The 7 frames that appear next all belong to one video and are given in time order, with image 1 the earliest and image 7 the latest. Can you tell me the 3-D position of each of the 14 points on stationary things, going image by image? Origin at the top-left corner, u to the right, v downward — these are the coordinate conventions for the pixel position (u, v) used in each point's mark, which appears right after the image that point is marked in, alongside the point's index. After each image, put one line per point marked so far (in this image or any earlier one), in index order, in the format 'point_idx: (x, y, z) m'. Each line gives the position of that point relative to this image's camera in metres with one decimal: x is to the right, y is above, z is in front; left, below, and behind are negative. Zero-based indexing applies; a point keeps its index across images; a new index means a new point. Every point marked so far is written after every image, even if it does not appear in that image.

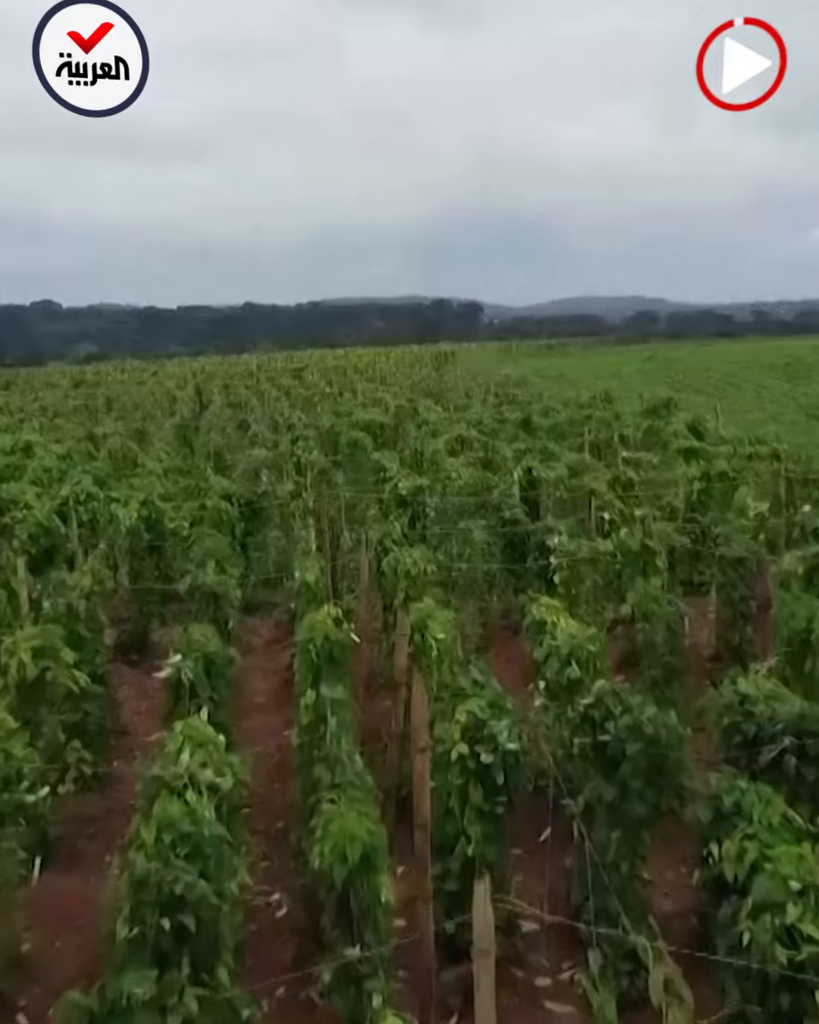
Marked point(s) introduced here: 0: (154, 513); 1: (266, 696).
0: (-2.4, 0.0, +7.8) m
1: (-1.2, -1.5, +6.8) m
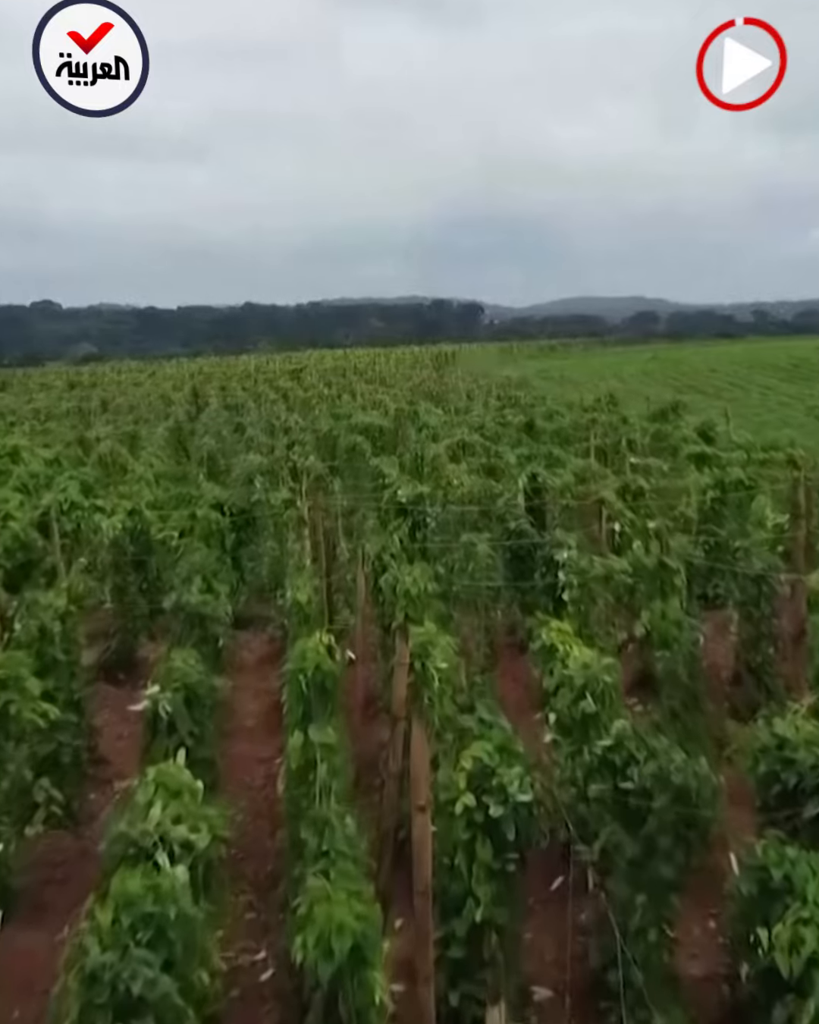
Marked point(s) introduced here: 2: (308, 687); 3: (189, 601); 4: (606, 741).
0: (-2.4, -0.1, +7.4) m
1: (-1.2, -1.6, +6.4) m
2: (-0.5, -0.9, +4.1) m
3: (-1.4, -0.6, +5.4) m
4: (+0.8, -0.9, +3.5) m
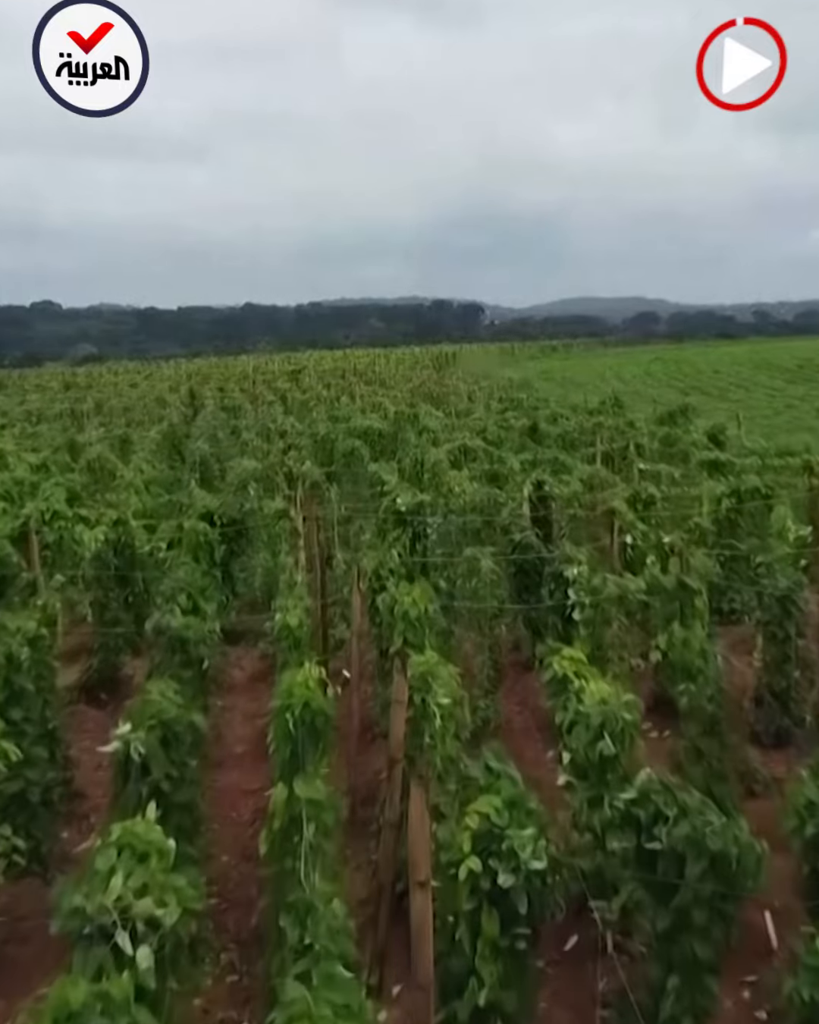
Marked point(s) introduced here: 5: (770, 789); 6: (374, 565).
0: (-2.4, -0.2, +7.0) m
1: (-1.2, -1.7, +6.0) m
2: (-0.5, -0.9, +3.7) m
3: (-1.4, -0.7, +5.1) m
4: (+0.8, -1.0, +3.1) m
5: (+2.1, -1.6, +4.8) m
6: (-0.3, -0.4, +6.1) m
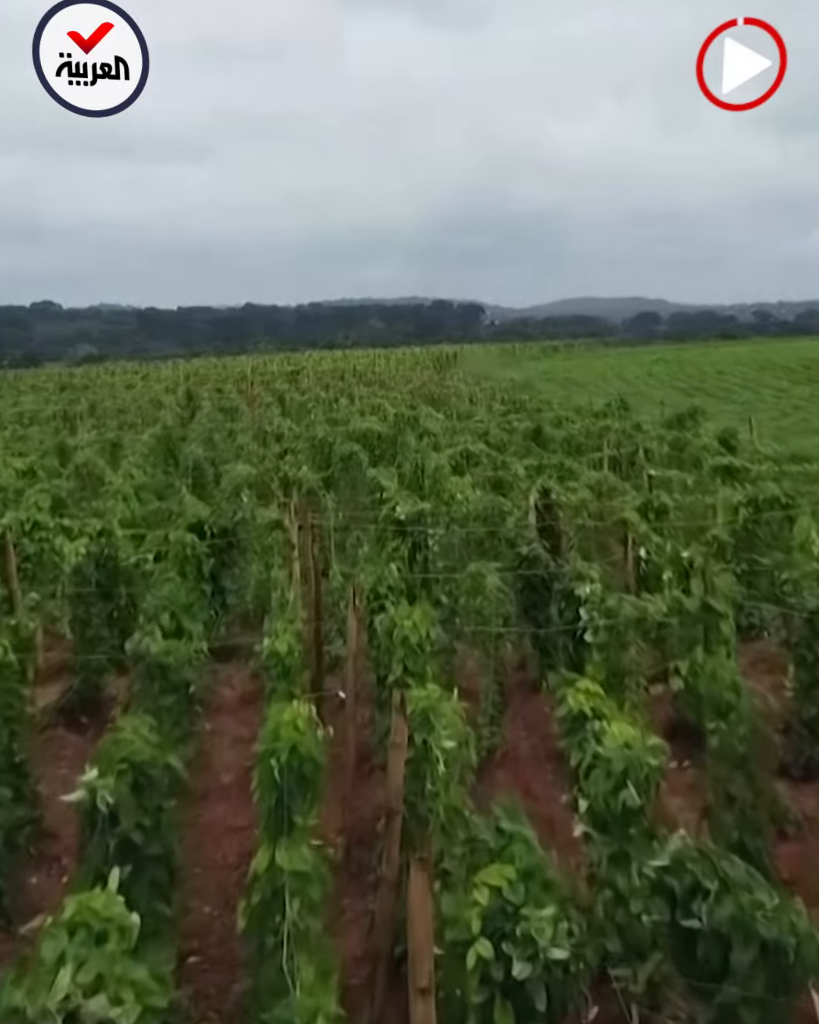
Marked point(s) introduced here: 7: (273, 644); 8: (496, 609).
0: (-2.4, -0.3, +6.6) m
1: (-1.2, -1.8, +5.6) m
2: (-0.5, -1.0, +3.3) m
3: (-1.4, -0.8, +4.7) m
4: (+0.8, -1.1, +2.7) m
5: (+2.1, -1.7, +4.4) m
6: (-0.3, -0.5, +5.7) m
7: (-0.7, -0.7, +4.5) m
8: (+0.6, -0.7, +6.2) m
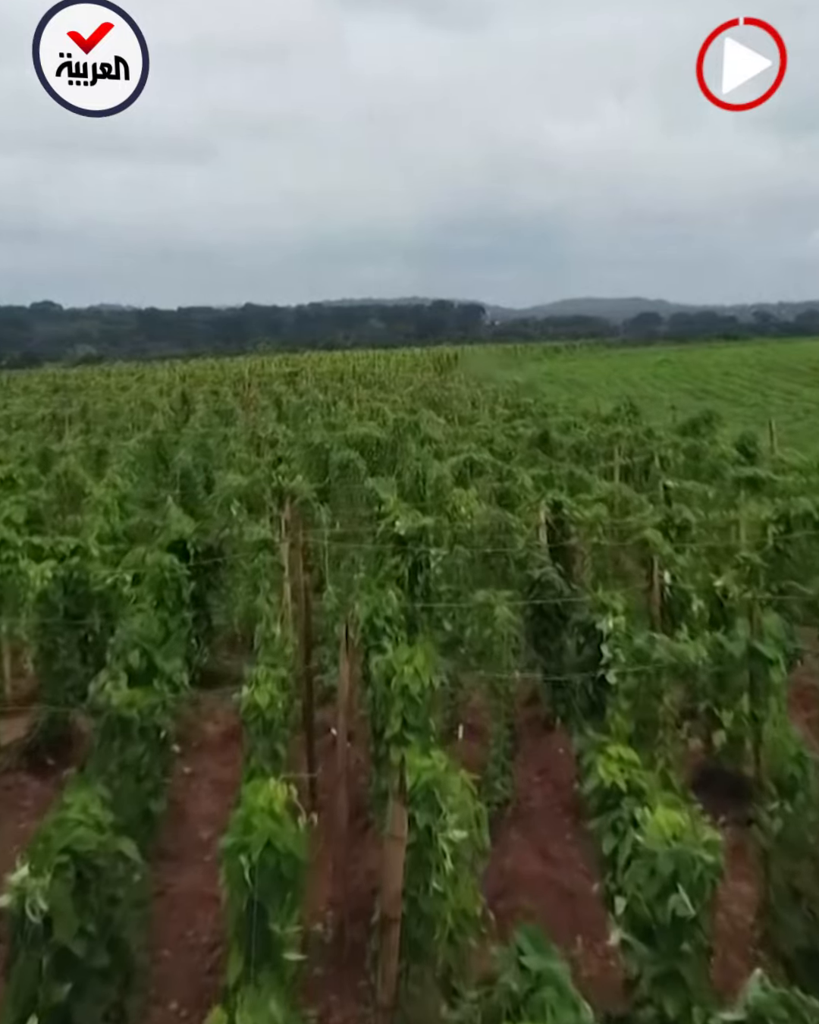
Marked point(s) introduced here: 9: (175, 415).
0: (-2.4, -0.4, +6.0) m
1: (-1.2, -1.9, +5.0) m
2: (-0.5, -1.2, +2.7) m
3: (-1.4, -0.9, +4.0) m
4: (+0.8, -1.2, +2.1) m
5: (+2.1, -1.8, +3.8) m
6: (-0.3, -0.6, +5.1) m
7: (-0.7, -0.8, +3.9) m
8: (+0.6, -0.8, +5.6) m
9: (-5.2, +2.1, +18.6) m
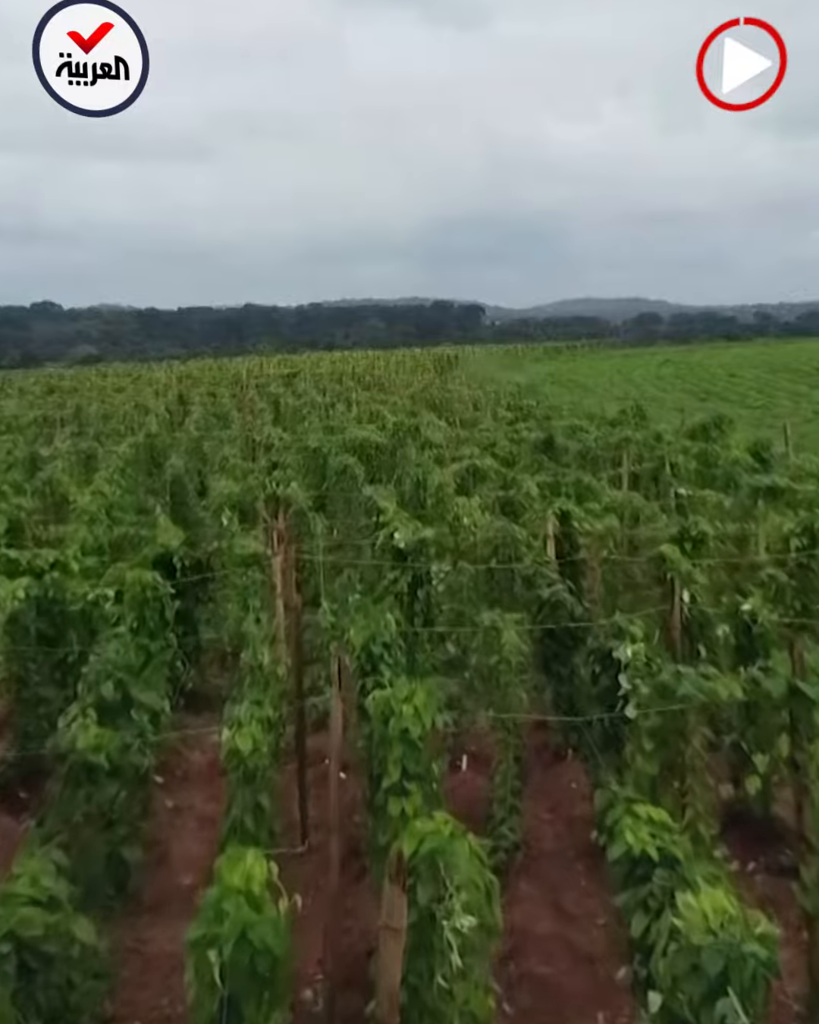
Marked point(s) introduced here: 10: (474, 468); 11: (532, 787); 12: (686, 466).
0: (-2.4, -0.5, +5.6) m
1: (-1.2, -2.0, +4.6) m
2: (-0.5, -1.3, +2.3) m
3: (-1.4, -1.0, +3.6) m
4: (+0.8, -1.3, +1.7) m
5: (+2.1, -1.9, +3.4) m
6: (-0.3, -0.7, +4.7) m
7: (-0.7, -0.9, +3.5) m
8: (+0.6, -0.9, +5.2) m
9: (-5.2, +2.0, +18.2) m
10: (+0.7, +0.5, +9.6) m
11: (+0.8, -1.7, +5.3) m
12: (+3.1, +0.5, +9.5) m
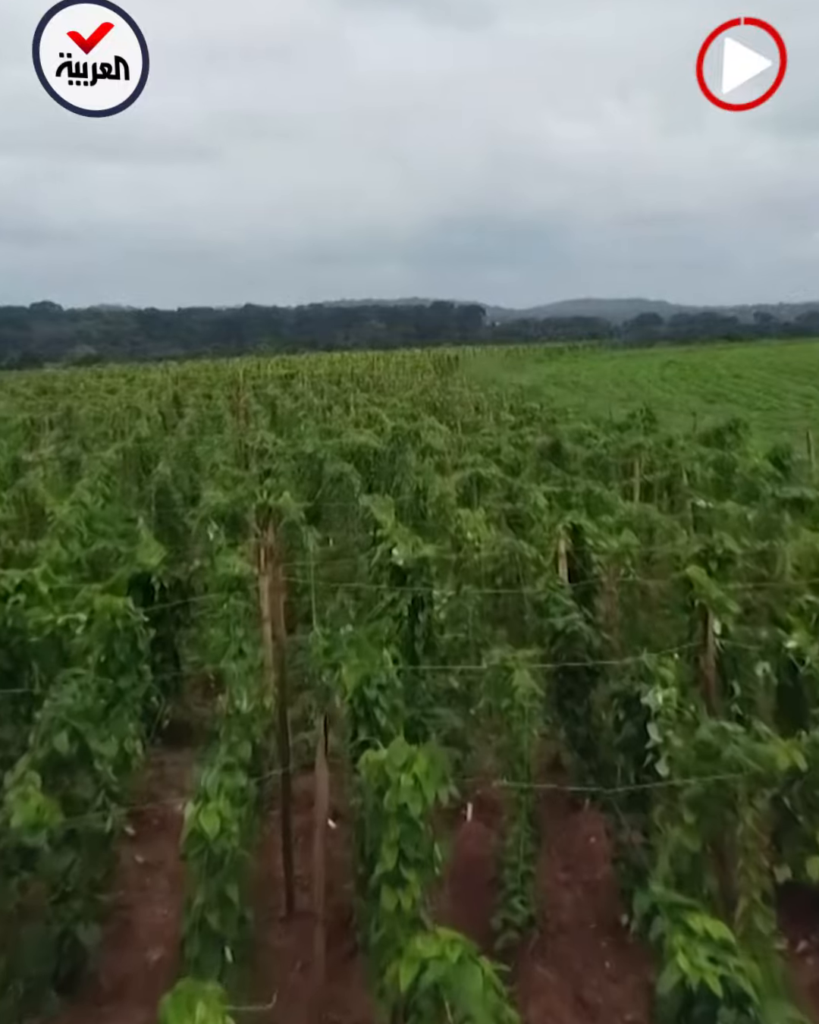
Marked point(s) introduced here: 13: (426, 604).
0: (-2.4, -0.6, +5.0) m
1: (-1.2, -2.1, +4.1) m
2: (-0.5, -1.4, +1.7) m
3: (-1.4, -1.1, +3.1) m
4: (+0.8, -1.5, +1.1) m
5: (+2.1, -2.0, +2.8) m
6: (-0.3, -0.8, +4.2) m
7: (-0.7, -1.1, +3.0) m
8: (+0.6, -1.1, +4.6) m
9: (-5.2, +1.9, +17.6) m
10: (+0.7, +0.4, +9.1) m
11: (+0.8, -1.8, +4.7) m
12: (+3.1, +0.4, +8.9) m
13: (+0.1, -0.6, +5.6) m
